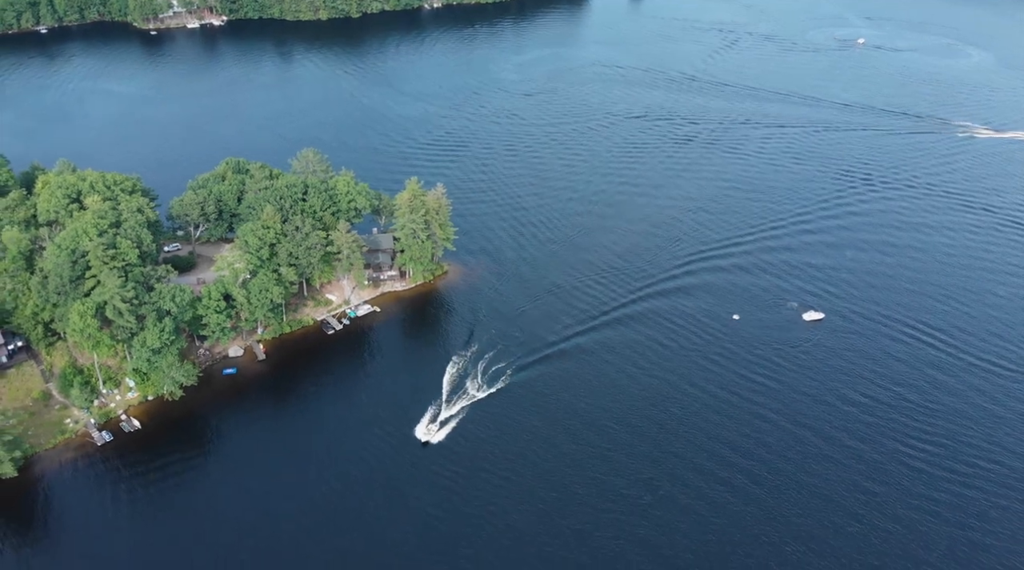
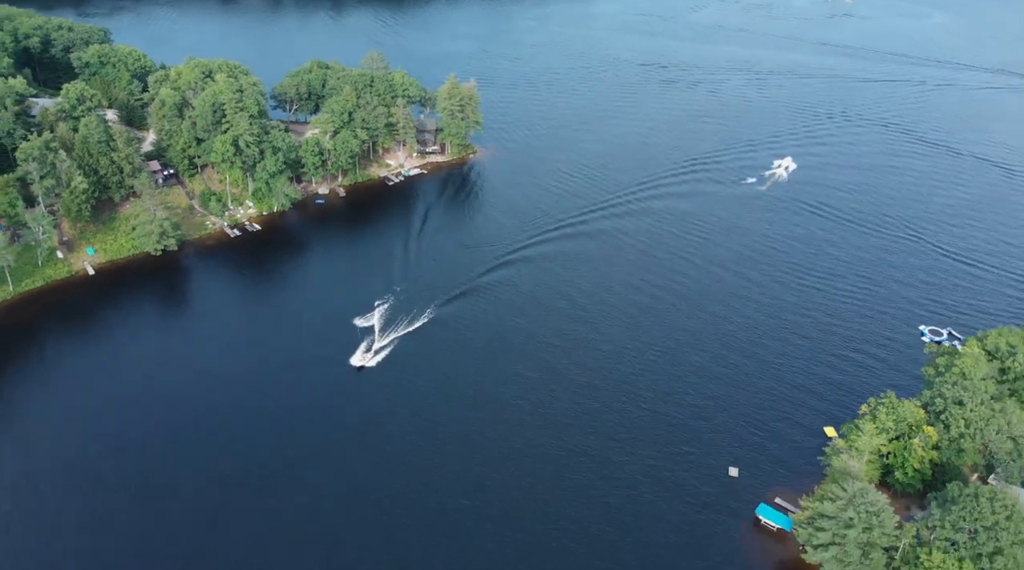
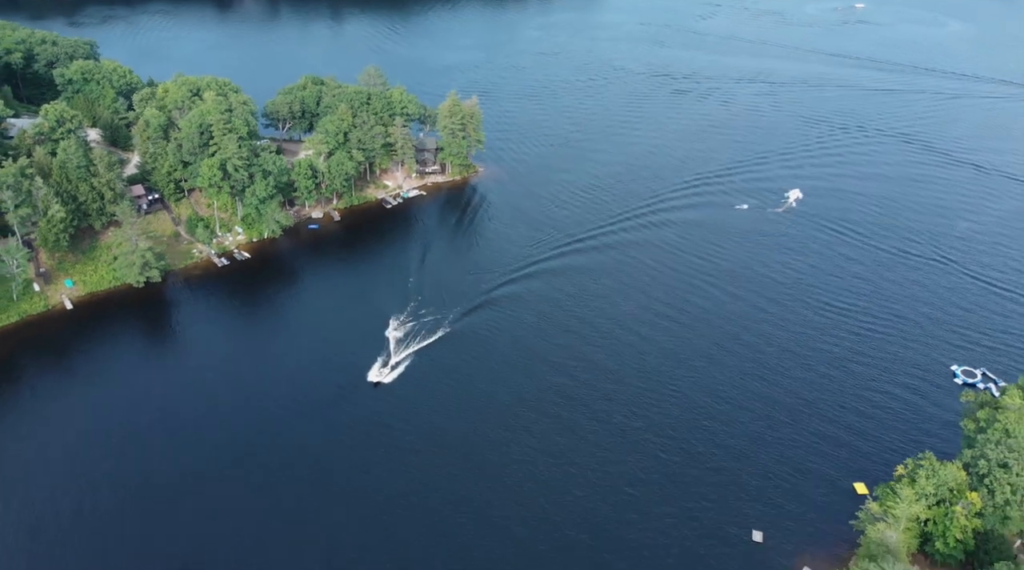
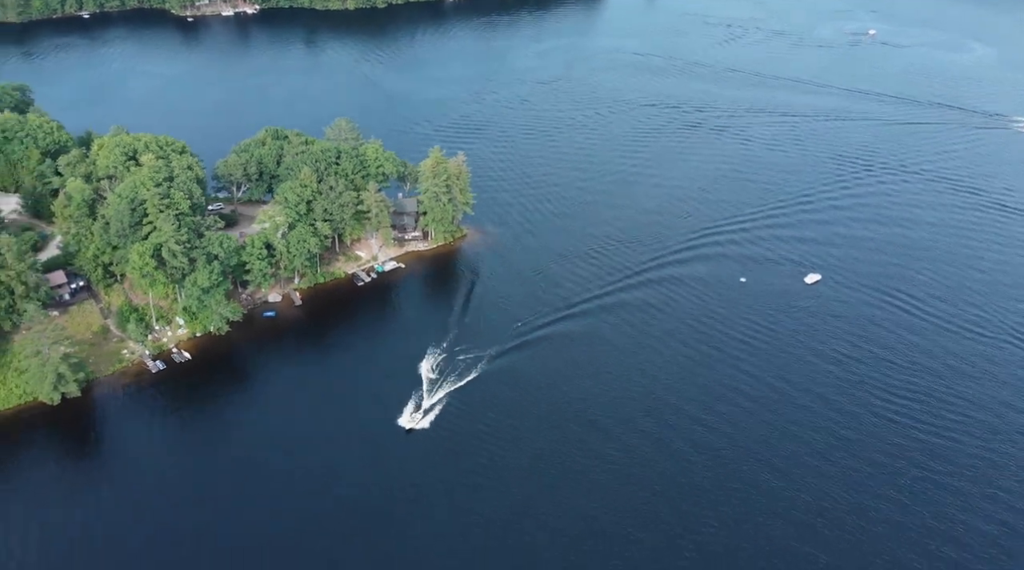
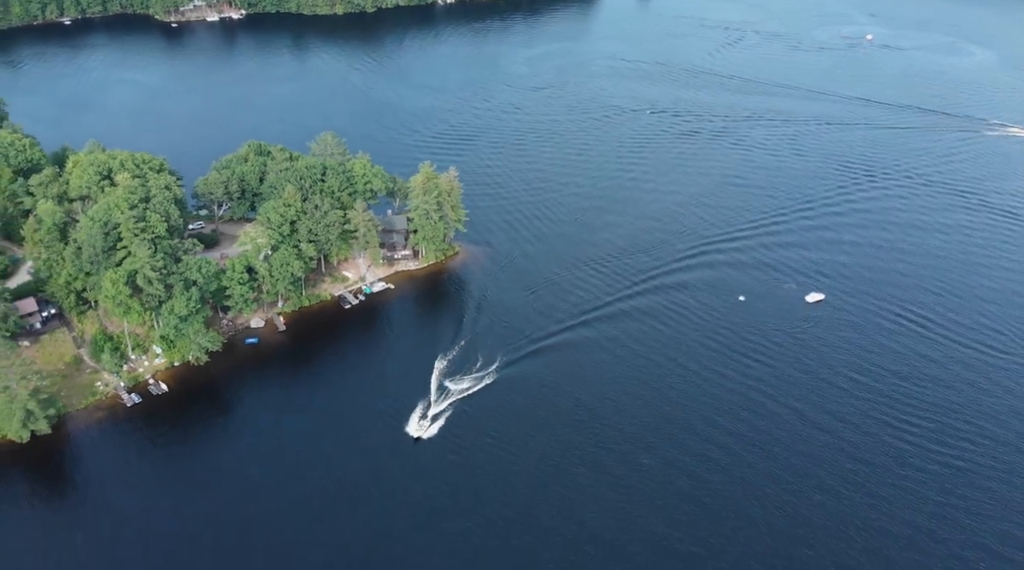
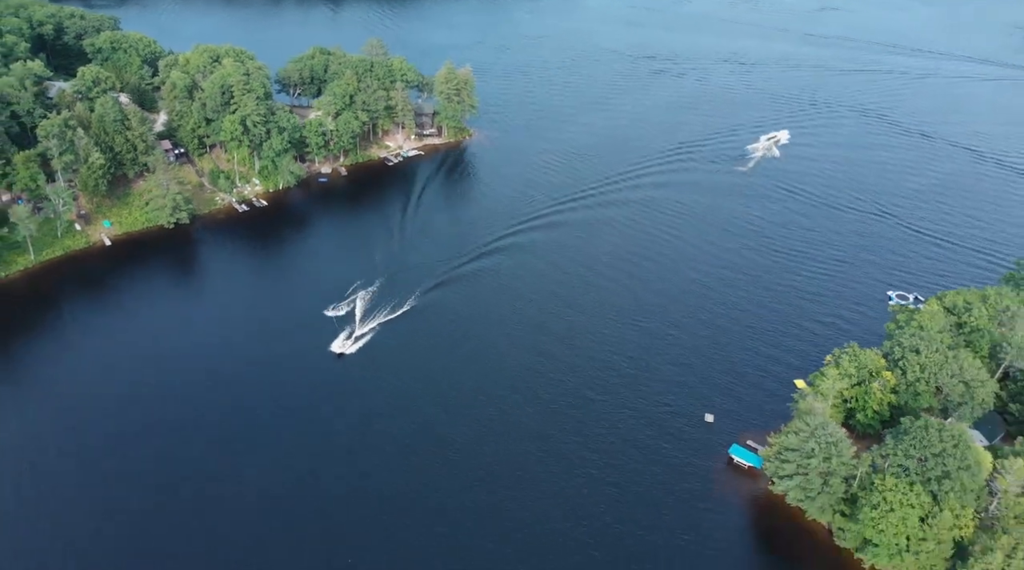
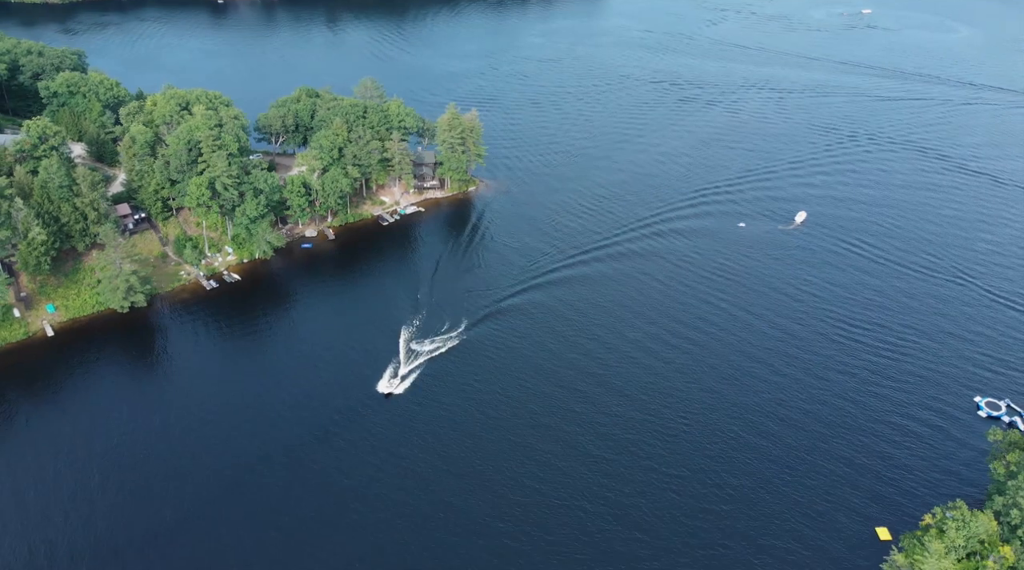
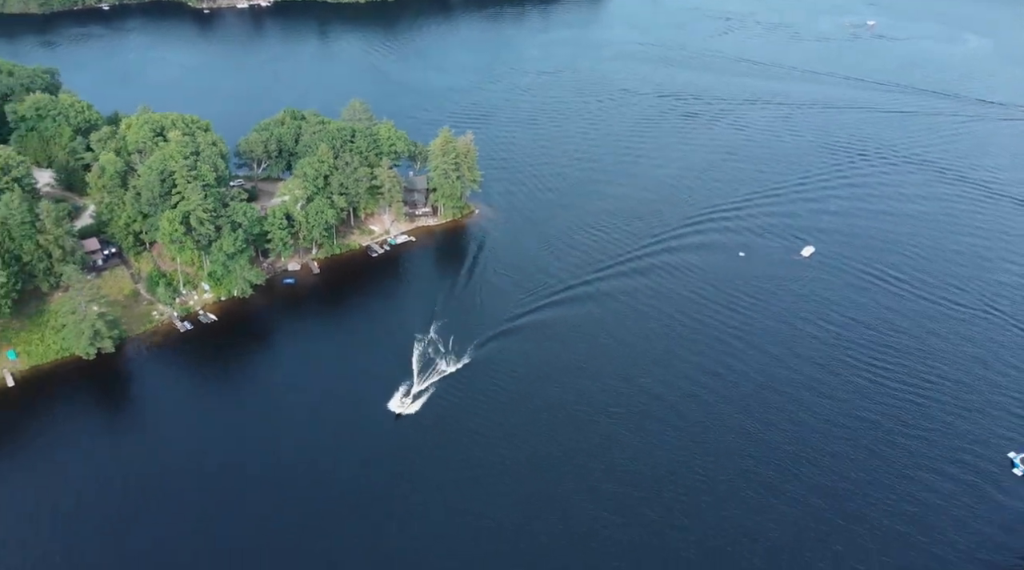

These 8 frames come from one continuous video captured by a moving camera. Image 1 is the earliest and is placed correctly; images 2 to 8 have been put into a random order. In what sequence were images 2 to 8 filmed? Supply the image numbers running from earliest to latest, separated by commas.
5, 4, 8, 7, 3, 2, 6
